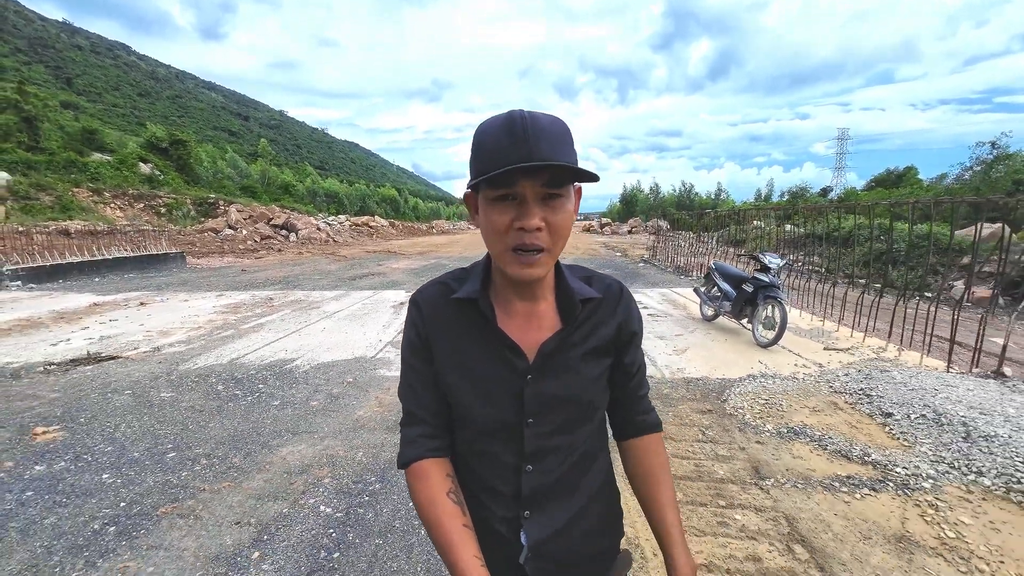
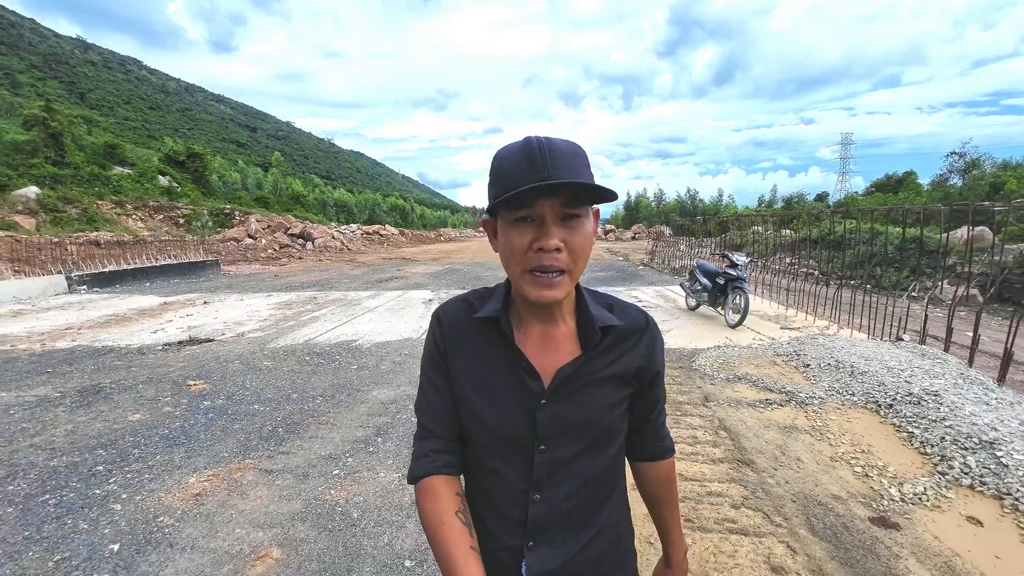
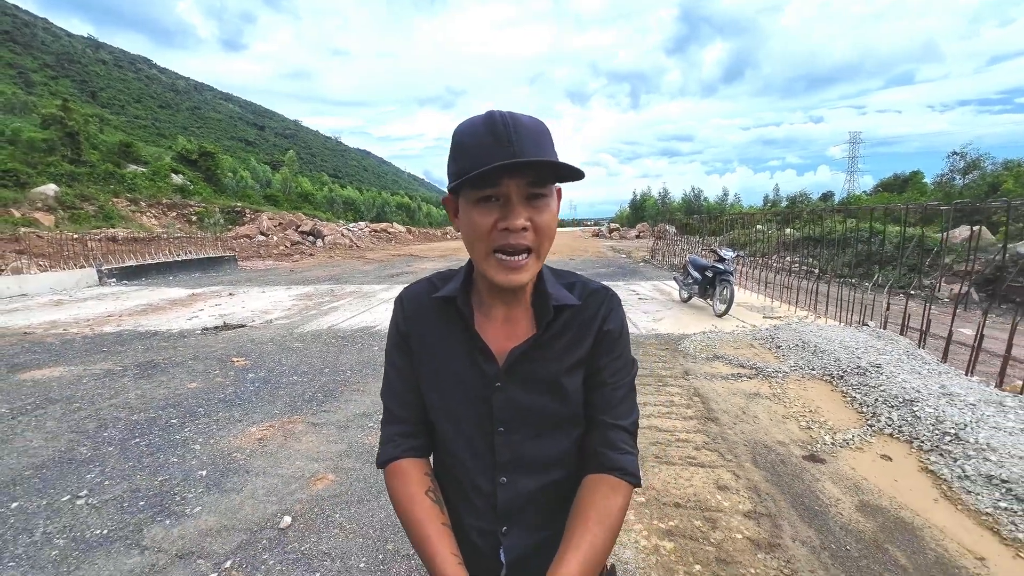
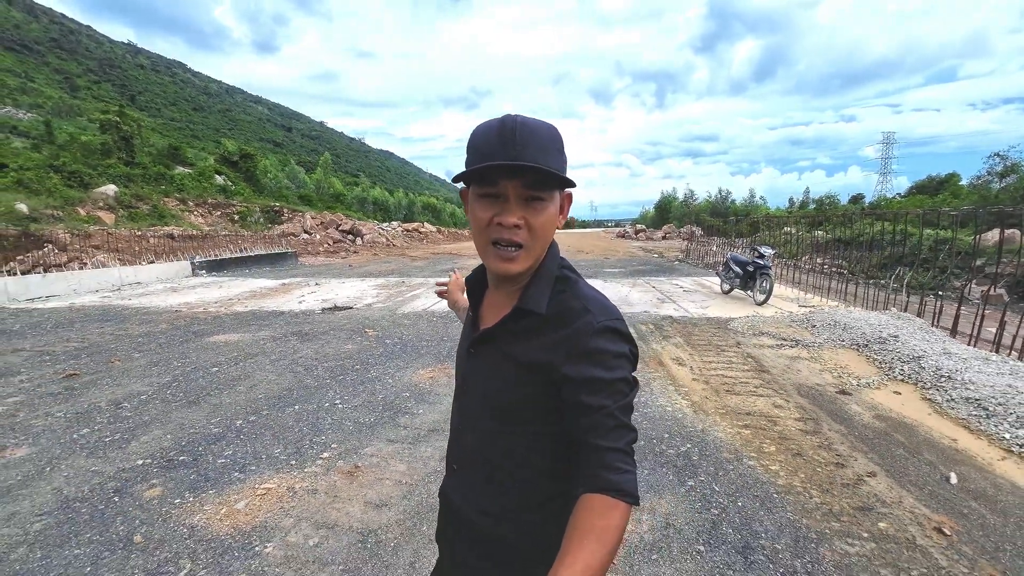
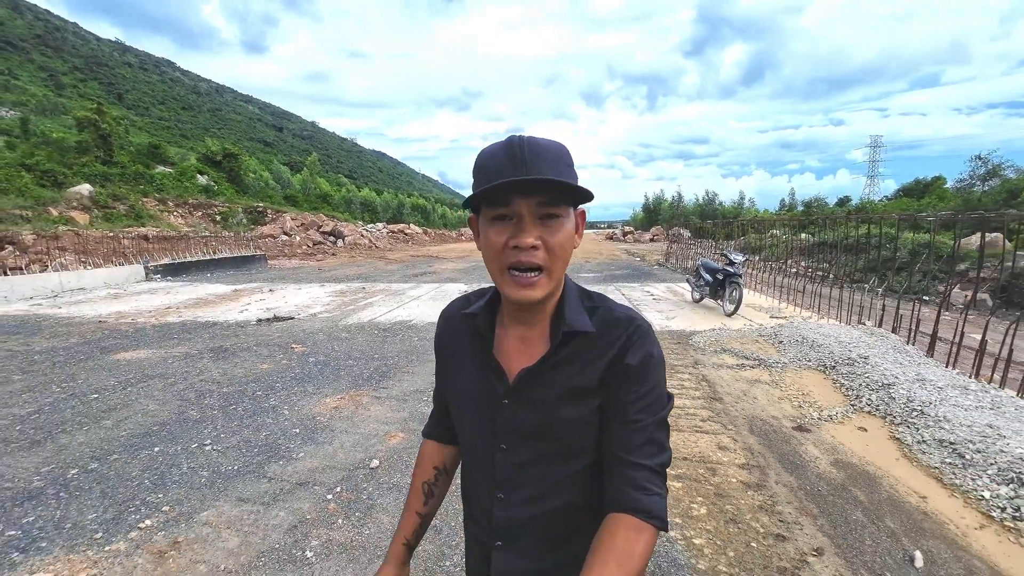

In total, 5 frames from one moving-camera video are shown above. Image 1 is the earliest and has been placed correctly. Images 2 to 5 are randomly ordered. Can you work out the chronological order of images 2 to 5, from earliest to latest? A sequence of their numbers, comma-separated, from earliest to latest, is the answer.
2, 3, 5, 4
